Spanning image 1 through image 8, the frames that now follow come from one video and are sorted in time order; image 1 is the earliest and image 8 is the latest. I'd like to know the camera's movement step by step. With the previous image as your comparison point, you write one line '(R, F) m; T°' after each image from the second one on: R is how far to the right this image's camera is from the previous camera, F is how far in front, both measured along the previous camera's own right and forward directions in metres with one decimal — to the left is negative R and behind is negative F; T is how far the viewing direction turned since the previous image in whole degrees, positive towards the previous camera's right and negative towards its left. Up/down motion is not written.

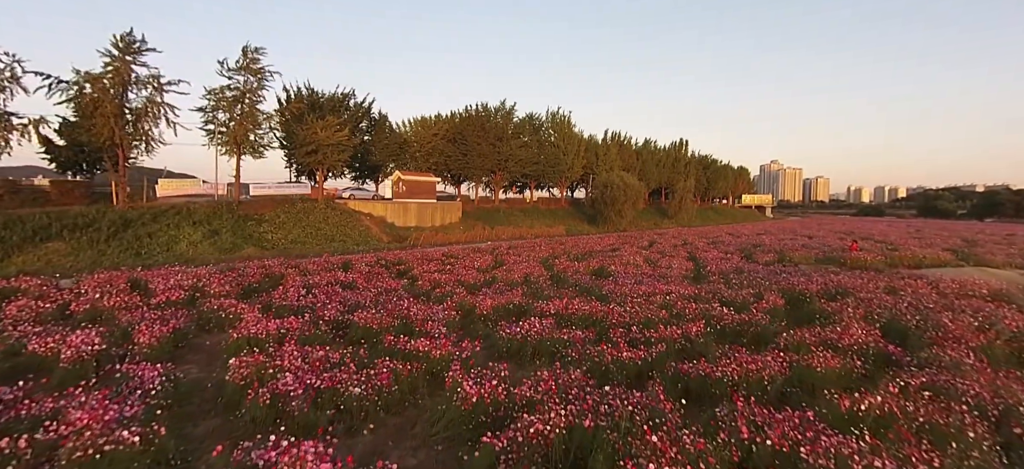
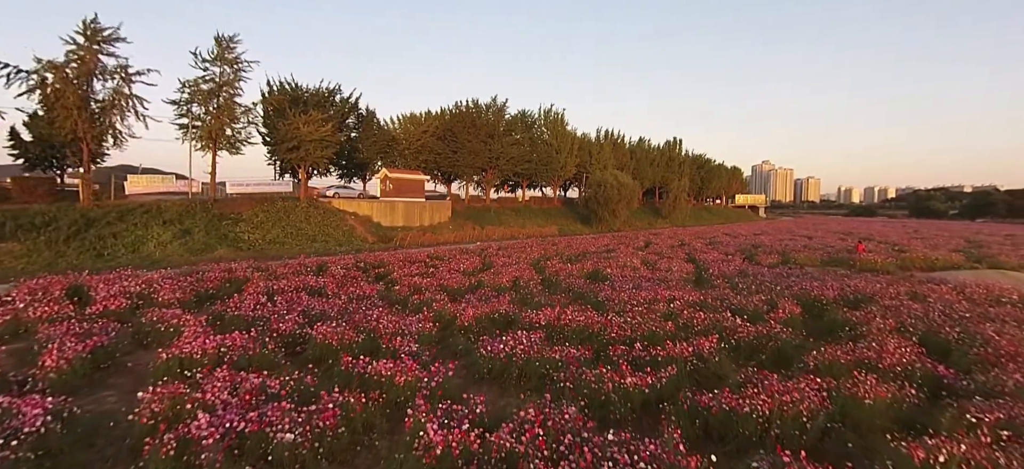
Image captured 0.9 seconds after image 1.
(+0.2, +1.4) m; +1°
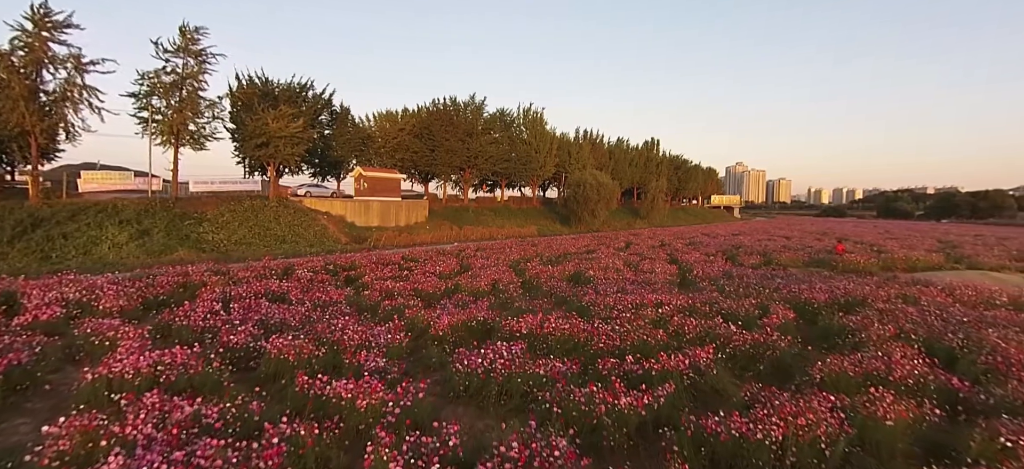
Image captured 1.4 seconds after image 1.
(0.0, +0.8) m; +3°
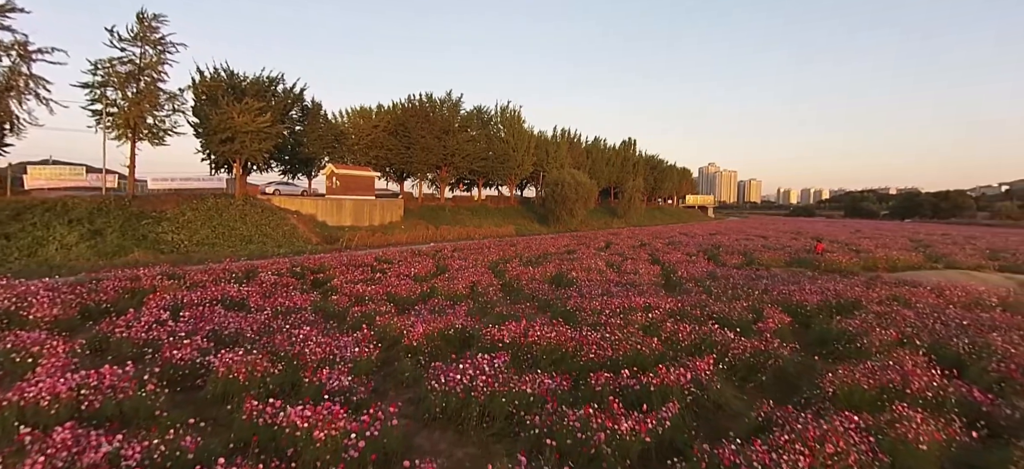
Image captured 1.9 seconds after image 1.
(-0.1, +0.8) m; +3°
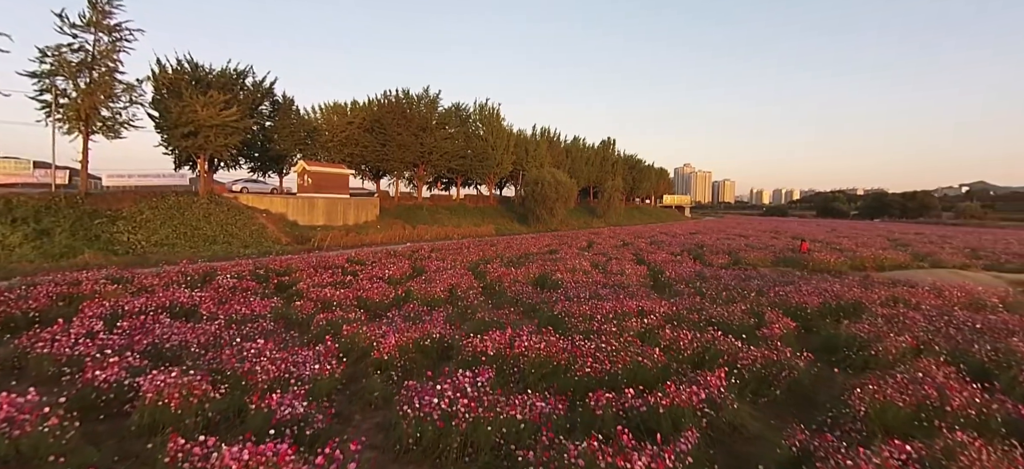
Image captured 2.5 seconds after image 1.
(-0.1, +0.9) m; +3°
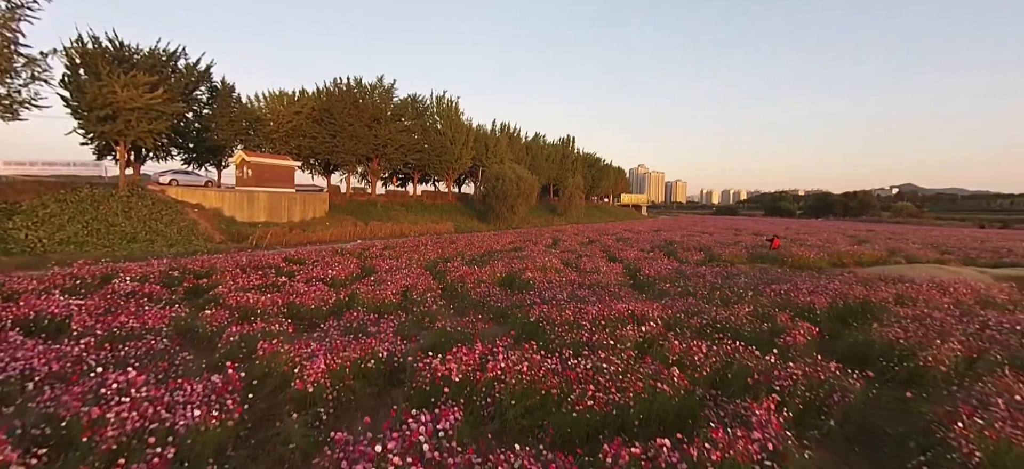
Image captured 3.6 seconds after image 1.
(-0.2, +1.8) m; +5°
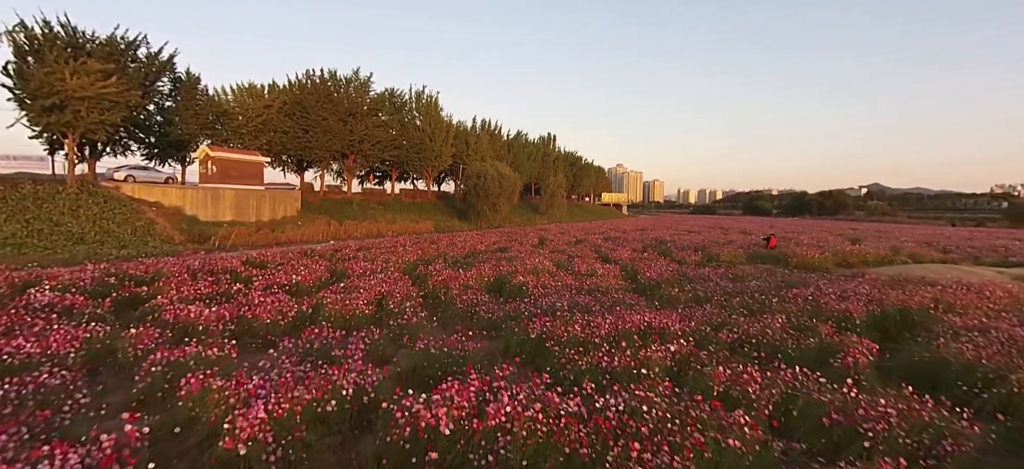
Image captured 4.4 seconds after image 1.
(-0.3, +1.4) m; +3°
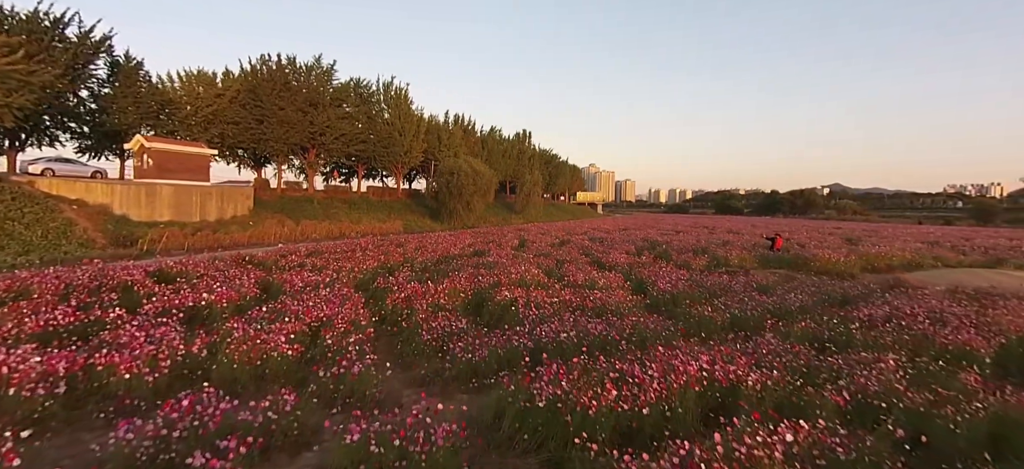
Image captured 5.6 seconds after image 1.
(-0.2, +2.6) m; +3°
